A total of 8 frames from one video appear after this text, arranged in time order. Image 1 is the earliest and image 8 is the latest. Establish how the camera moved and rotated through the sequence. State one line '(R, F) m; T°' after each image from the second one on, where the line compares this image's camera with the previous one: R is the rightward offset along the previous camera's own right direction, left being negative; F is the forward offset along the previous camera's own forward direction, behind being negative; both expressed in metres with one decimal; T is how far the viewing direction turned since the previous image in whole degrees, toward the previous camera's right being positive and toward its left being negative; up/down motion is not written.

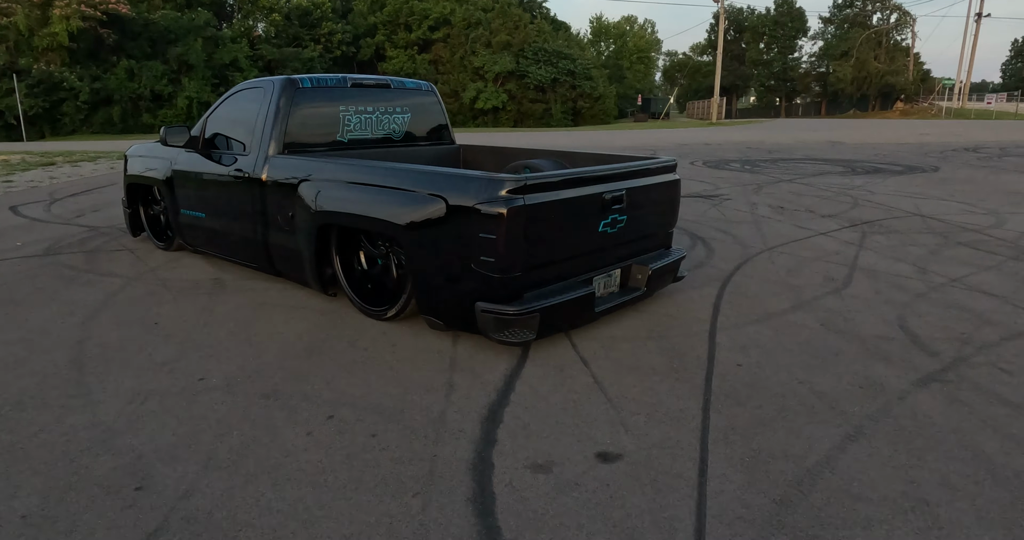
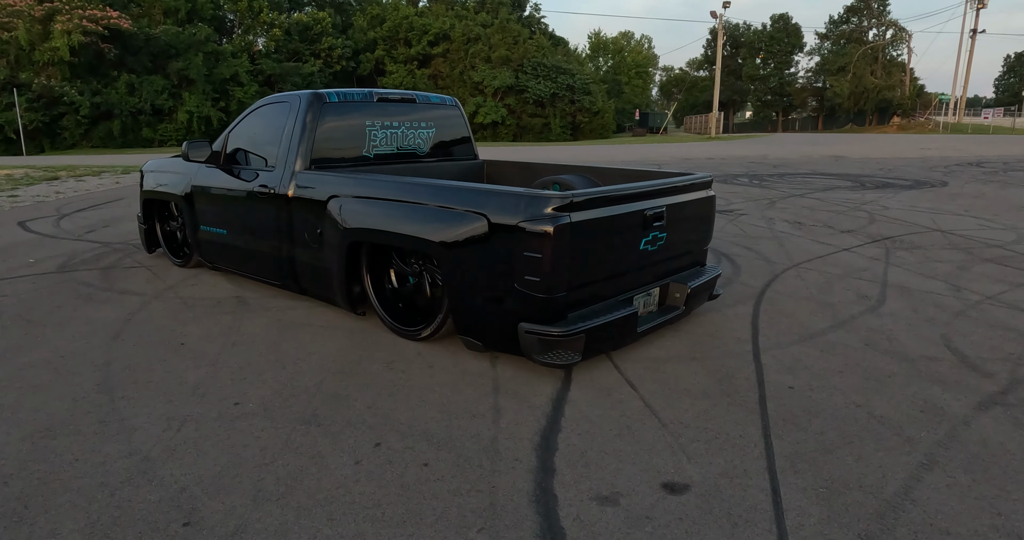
(-0.3, +0.1) m; 0°
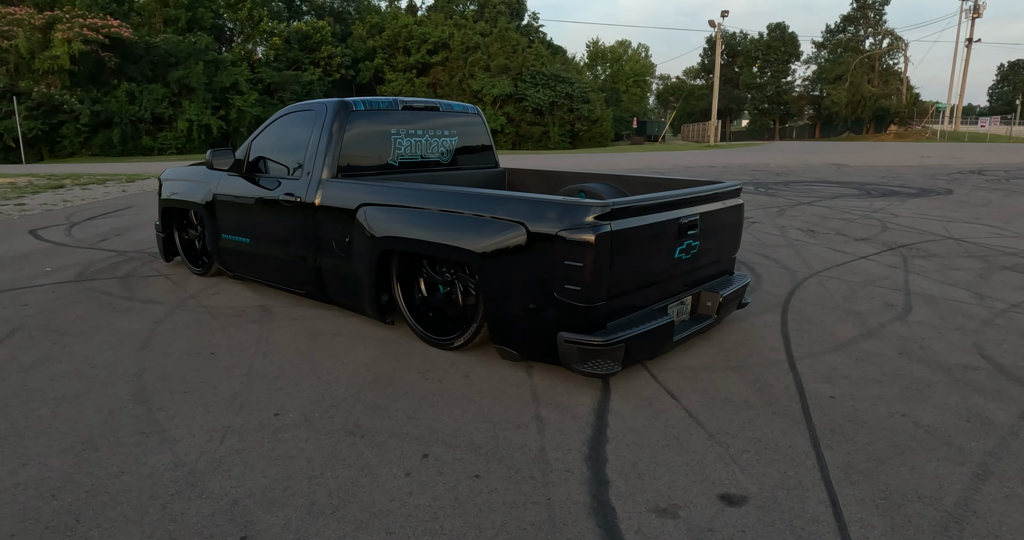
(-0.2, 0.0) m; 0°
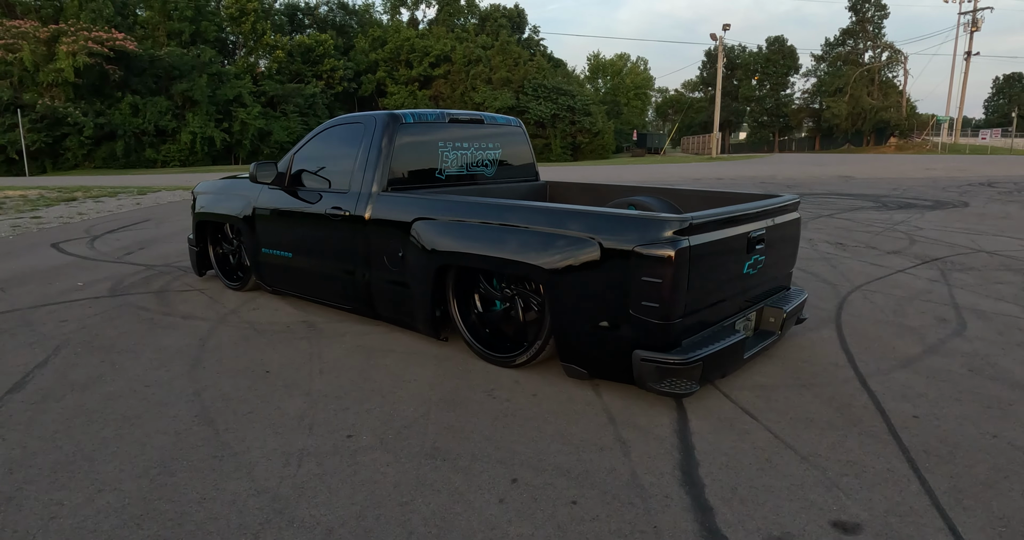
(-0.4, +0.1) m; 0°
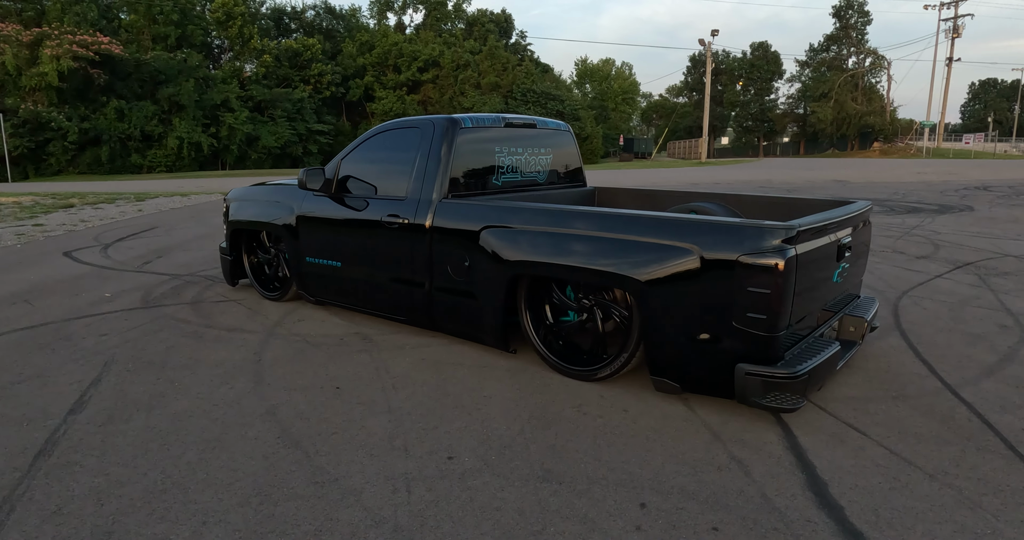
(-0.6, +0.2) m; +1°
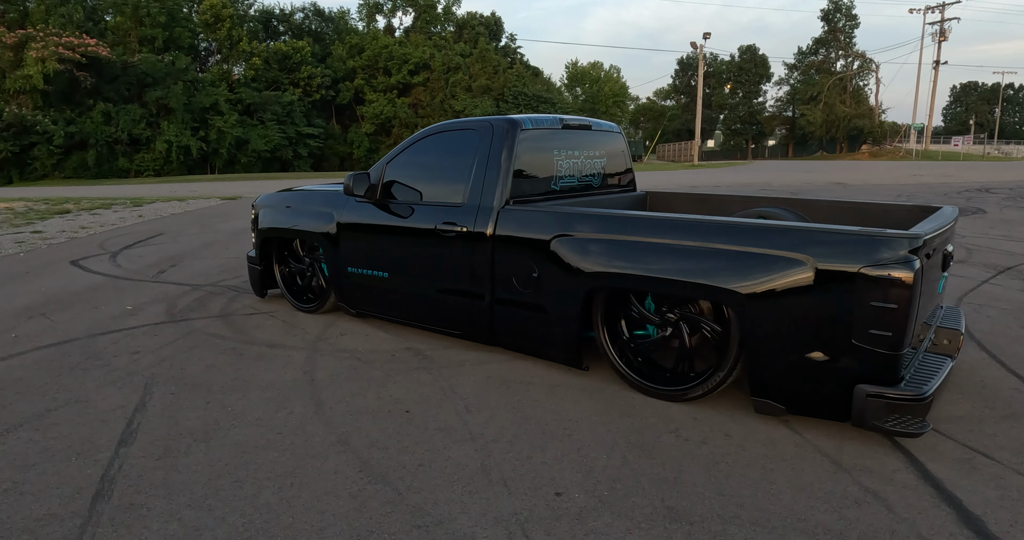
(-0.5, +0.3) m; +1°
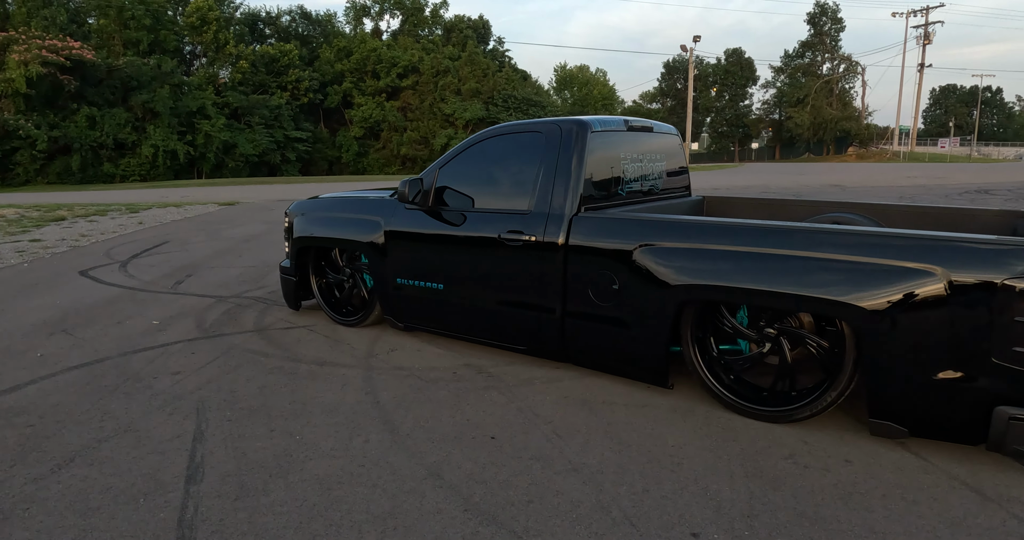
(-0.5, +0.3) m; +1°
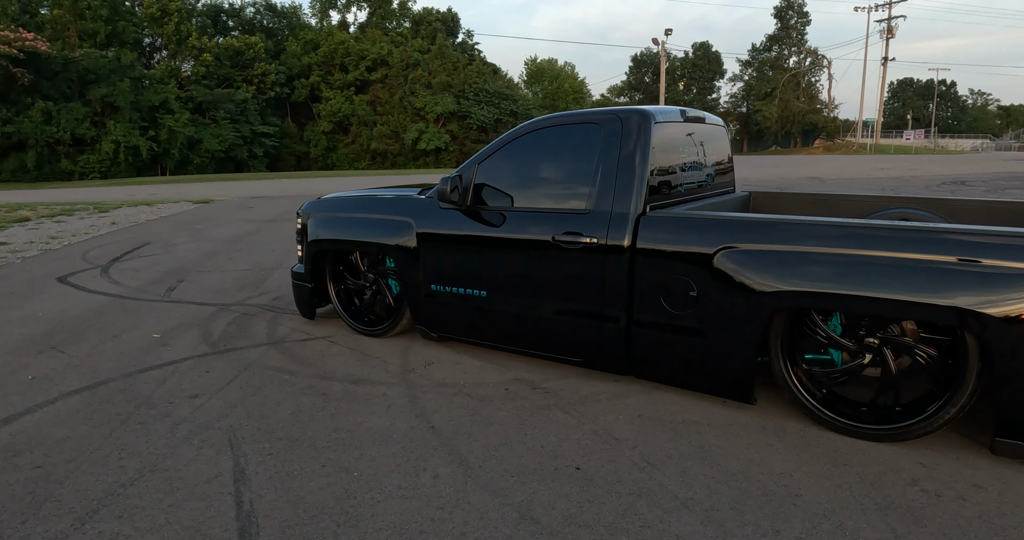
(-0.5, +0.4) m; +3°
